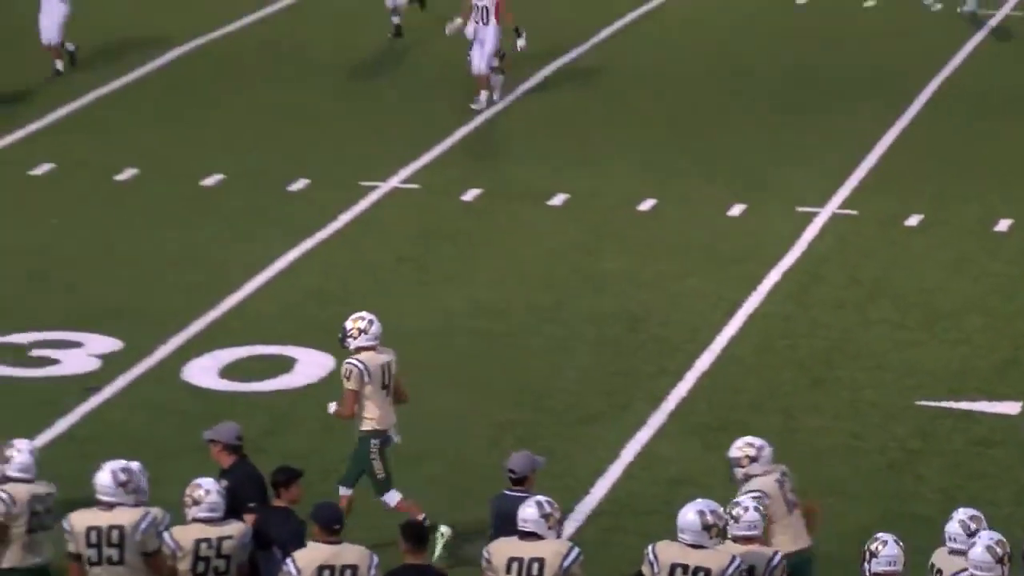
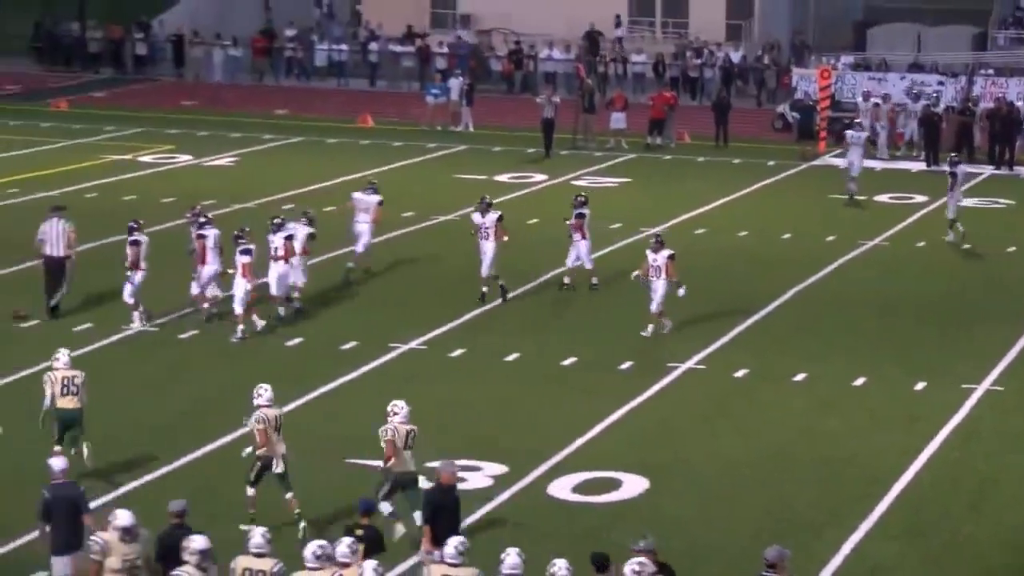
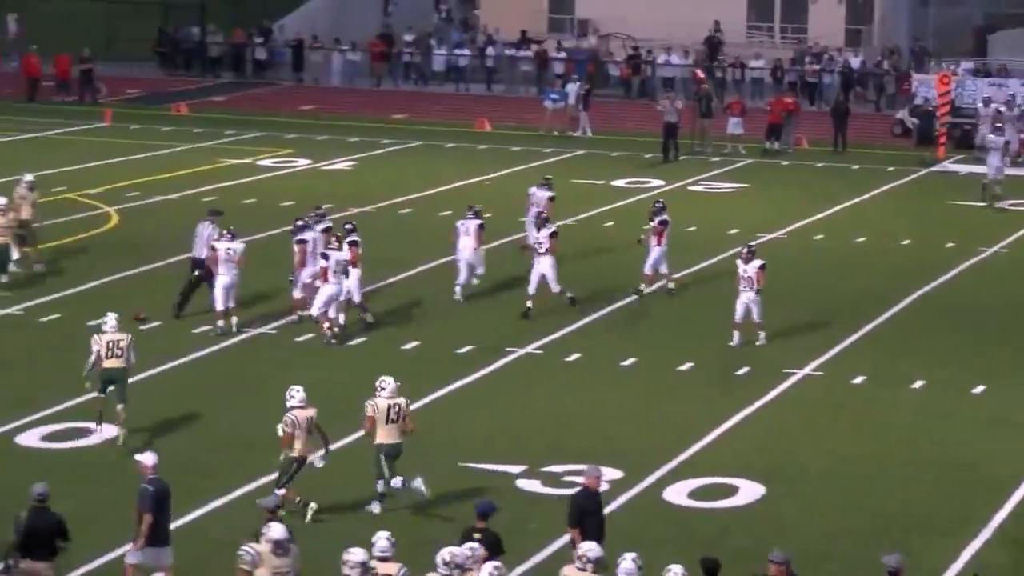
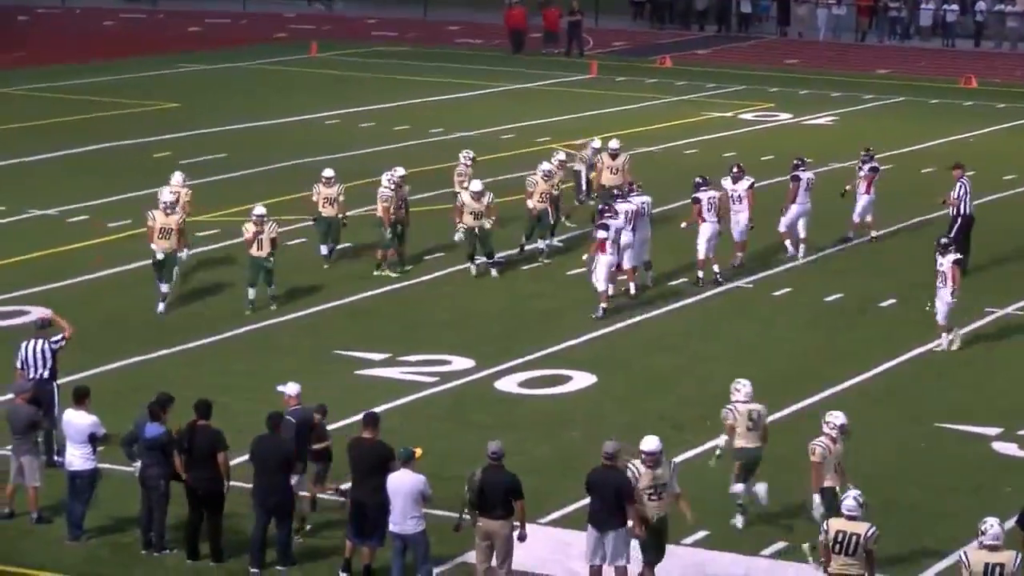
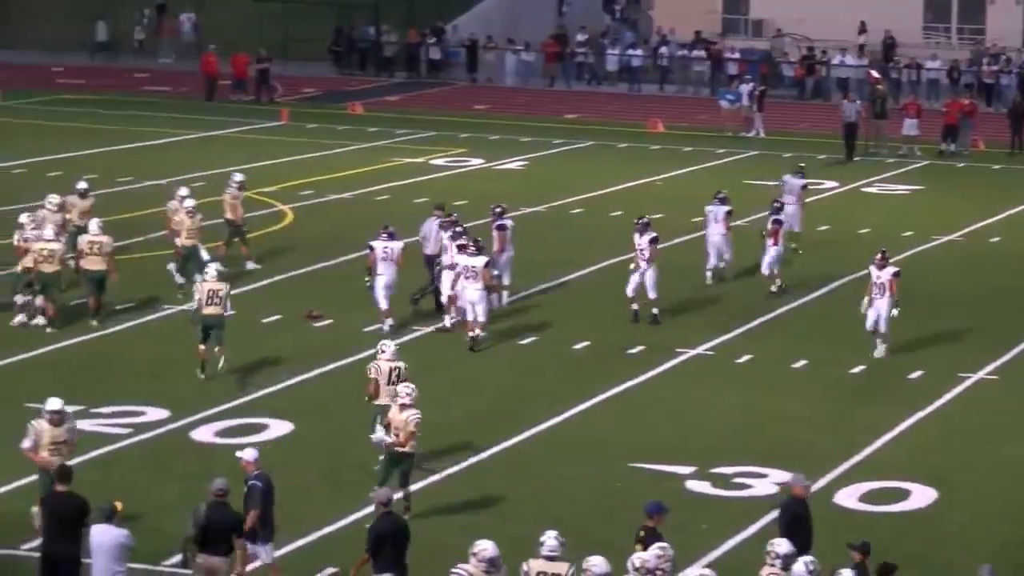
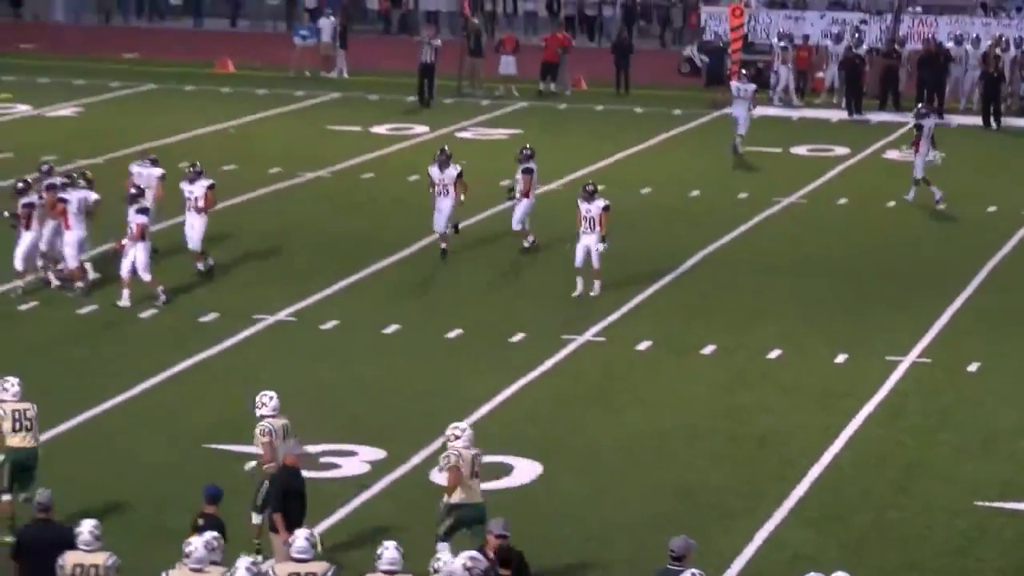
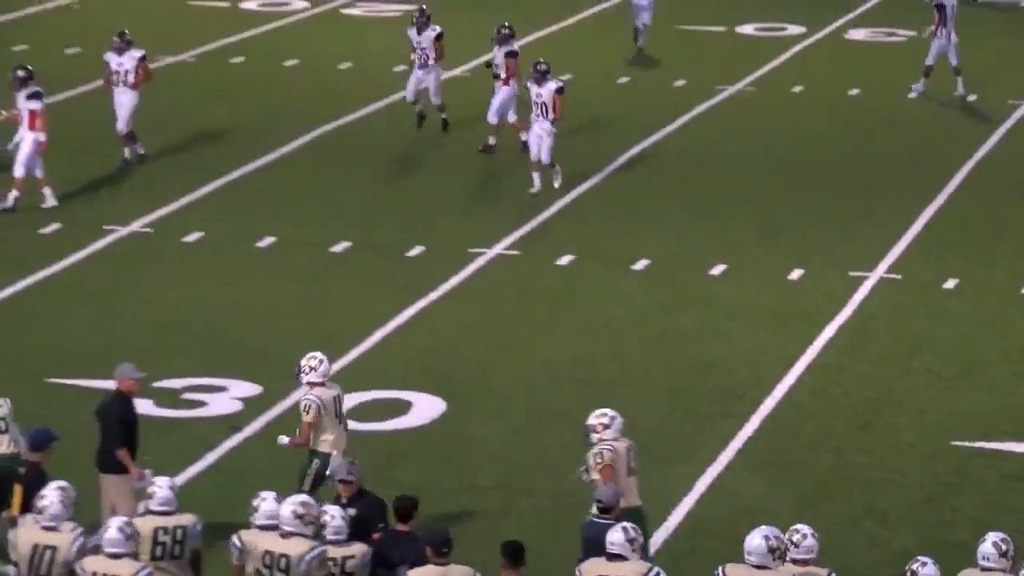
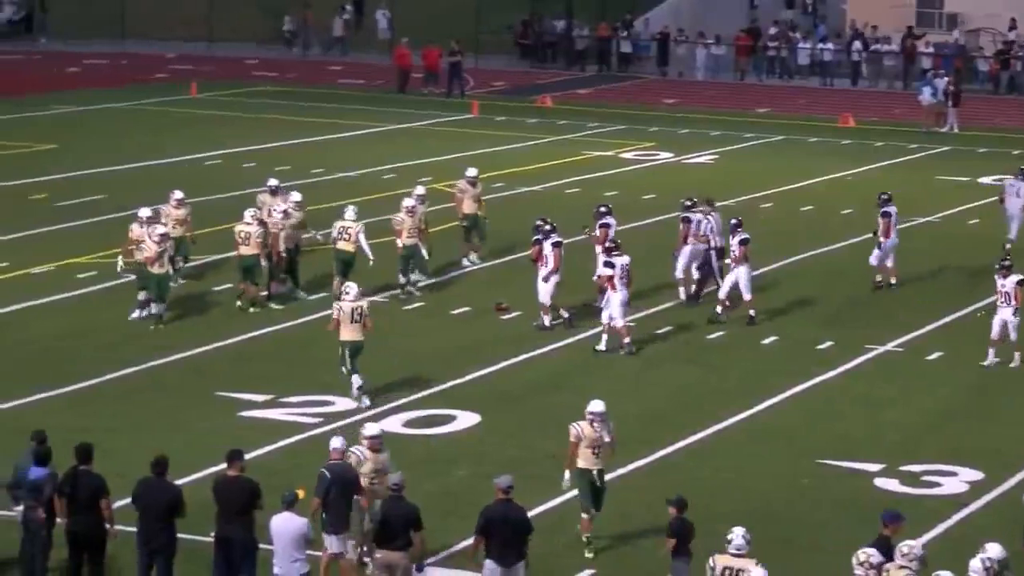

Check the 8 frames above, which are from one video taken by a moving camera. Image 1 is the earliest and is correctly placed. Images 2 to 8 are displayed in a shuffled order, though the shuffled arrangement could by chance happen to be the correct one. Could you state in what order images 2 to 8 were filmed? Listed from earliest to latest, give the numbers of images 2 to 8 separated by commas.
7, 6, 2, 3, 5, 8, 4
